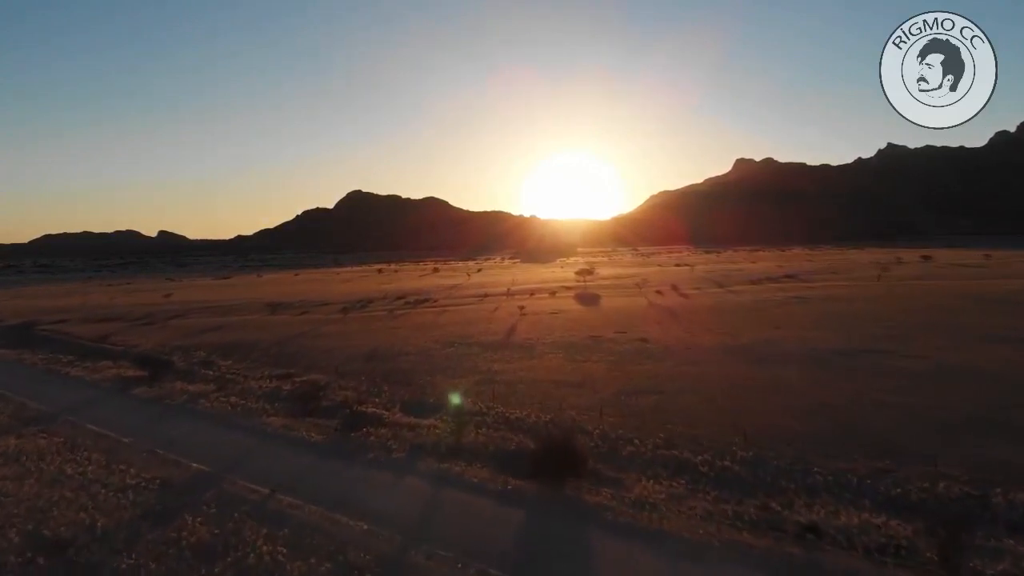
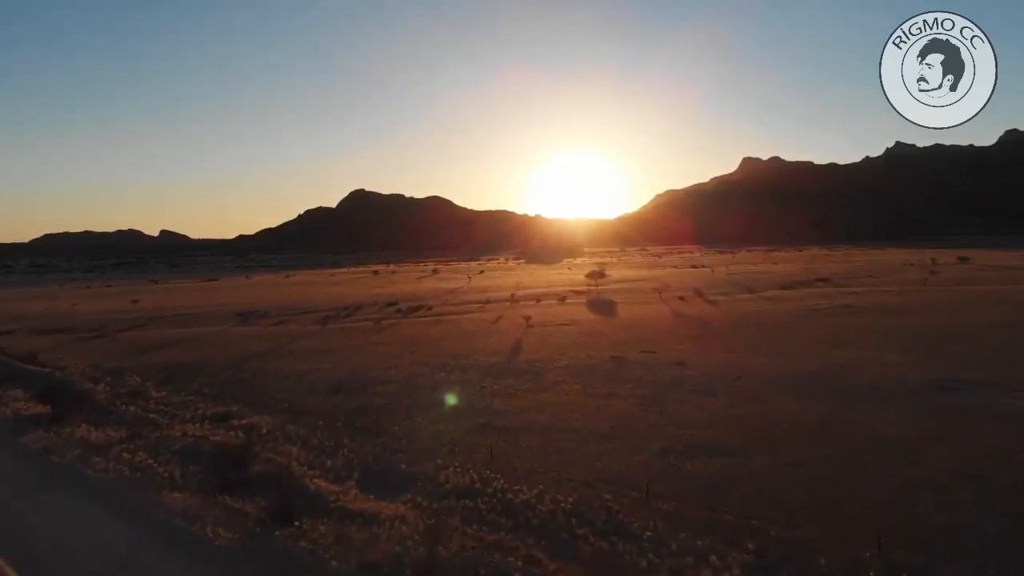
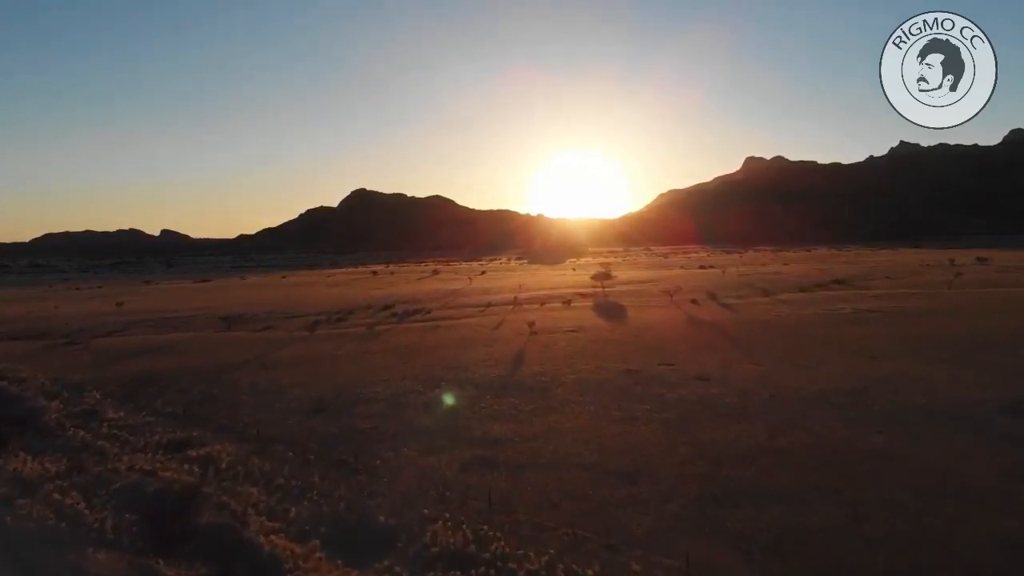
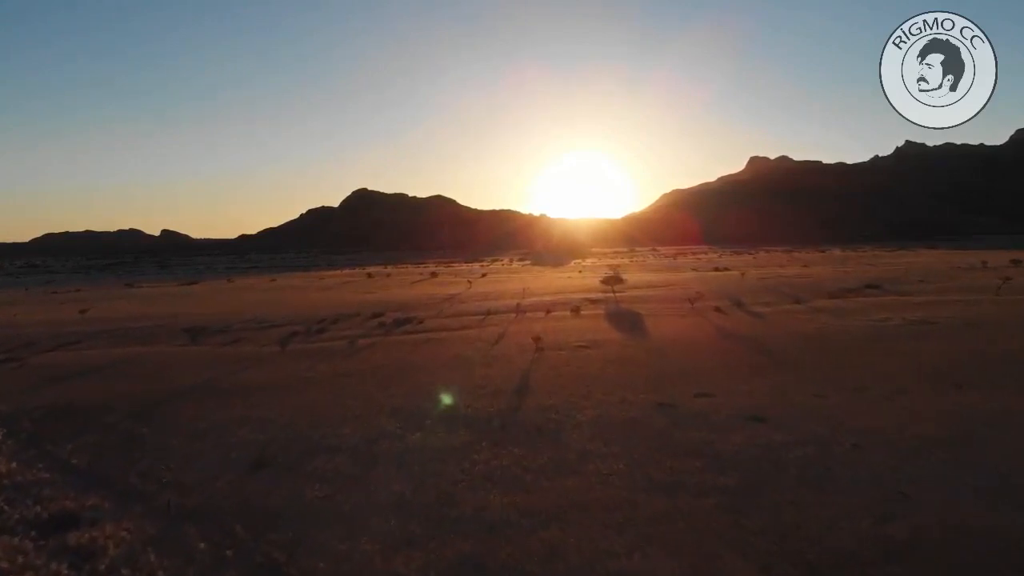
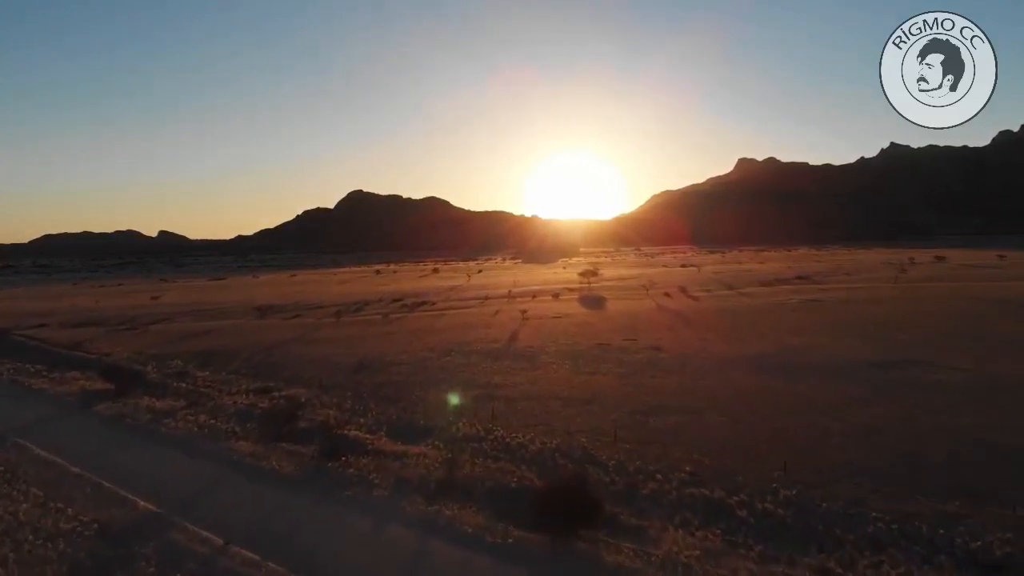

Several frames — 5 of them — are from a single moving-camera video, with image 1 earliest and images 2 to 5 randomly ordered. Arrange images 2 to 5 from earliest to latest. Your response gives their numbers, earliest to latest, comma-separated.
5, 2, 3, 4
